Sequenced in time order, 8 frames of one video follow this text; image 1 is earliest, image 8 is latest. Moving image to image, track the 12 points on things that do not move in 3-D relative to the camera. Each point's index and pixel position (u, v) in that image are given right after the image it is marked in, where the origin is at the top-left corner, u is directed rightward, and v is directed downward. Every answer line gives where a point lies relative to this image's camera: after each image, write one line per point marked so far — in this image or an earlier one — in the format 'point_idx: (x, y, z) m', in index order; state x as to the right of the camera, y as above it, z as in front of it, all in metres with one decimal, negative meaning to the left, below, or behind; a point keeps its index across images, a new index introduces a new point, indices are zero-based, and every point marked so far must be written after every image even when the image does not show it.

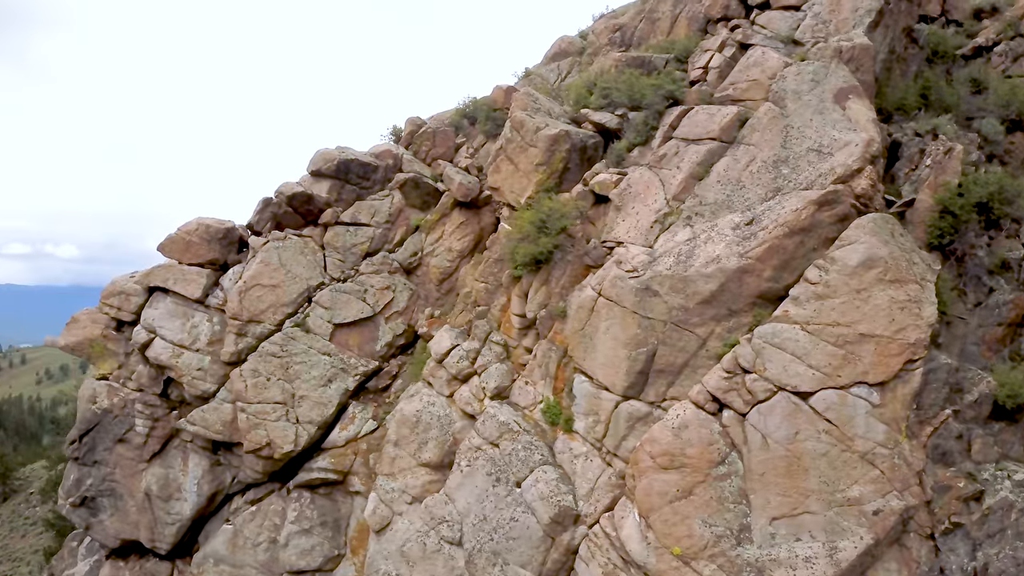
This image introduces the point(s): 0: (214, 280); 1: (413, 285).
0: (-4.8, +0.1, +13.5) m
1: (-1.8, 0.0, +13.9) m
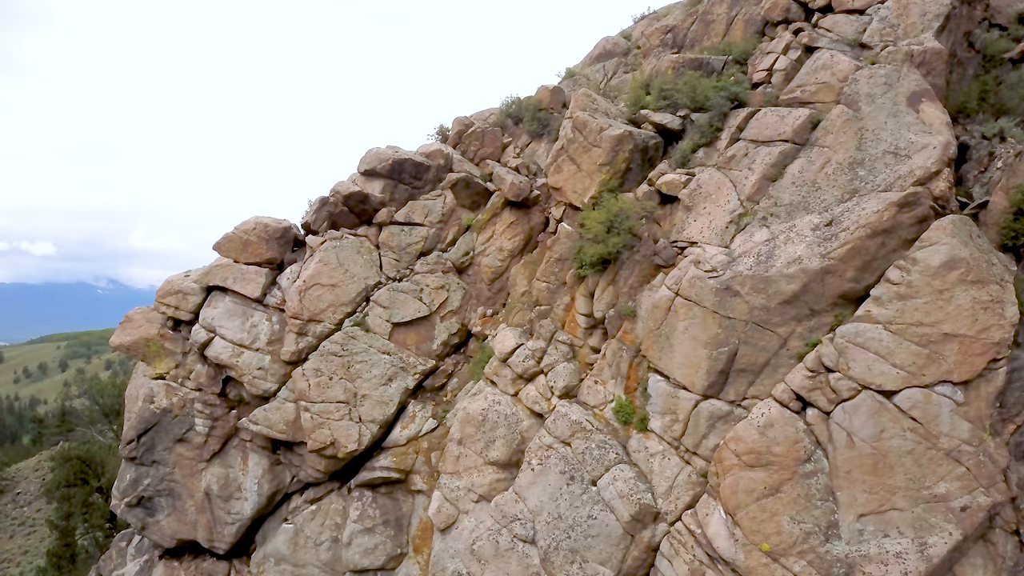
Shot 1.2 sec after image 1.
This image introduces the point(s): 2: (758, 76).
0: (-3.9, +0.1, +13.4) m
1: (-0.9, +0.1, +13.9) m
2: (+3.6, +3.1, +12.0) m
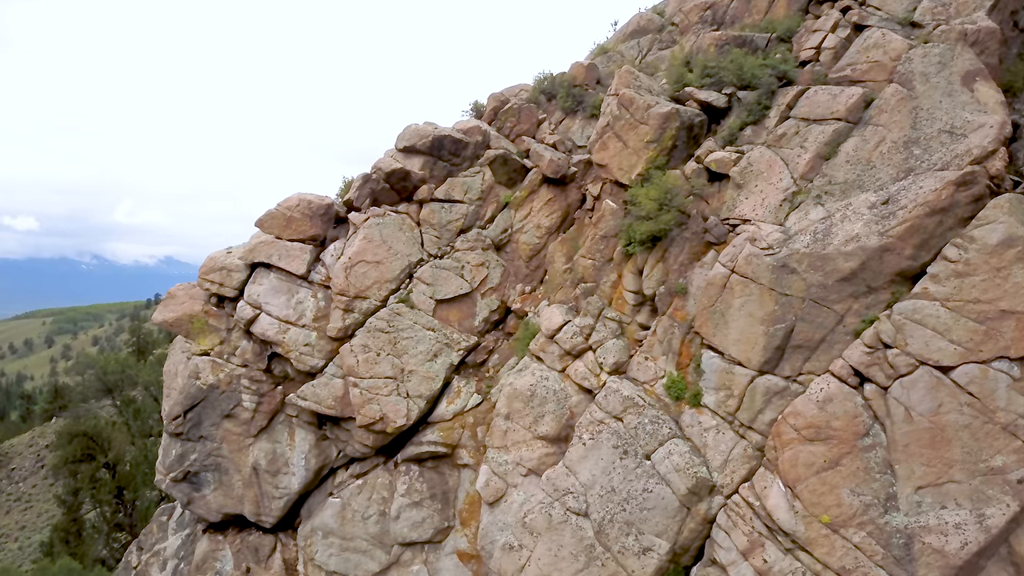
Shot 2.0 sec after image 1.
0: (-3.2, +0.5, +13.5) m
1: (-0.2, +0.4, +14.0) m
2: (+4.3, +3.5, +12.1) m
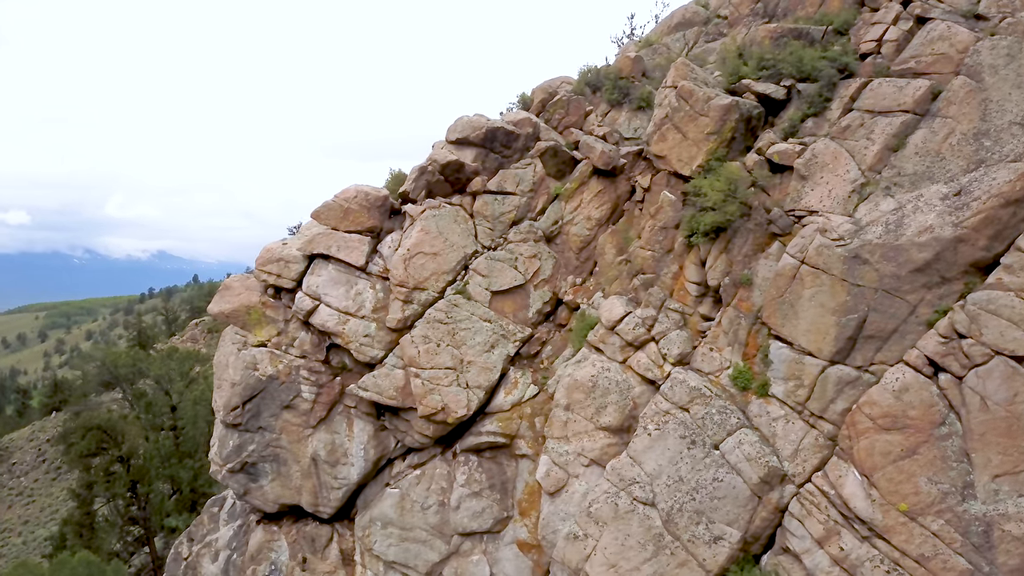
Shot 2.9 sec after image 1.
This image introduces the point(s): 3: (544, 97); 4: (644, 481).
0: (-2.3, +0.7, +13.5) m
1: (+0.7, +0.6, +14.0) m
2: (+5.2, +3.6, +12.2) m
3: (+0.7, +3.7, +16.1) m
4: (+1.8, -2.6, +11.2) m
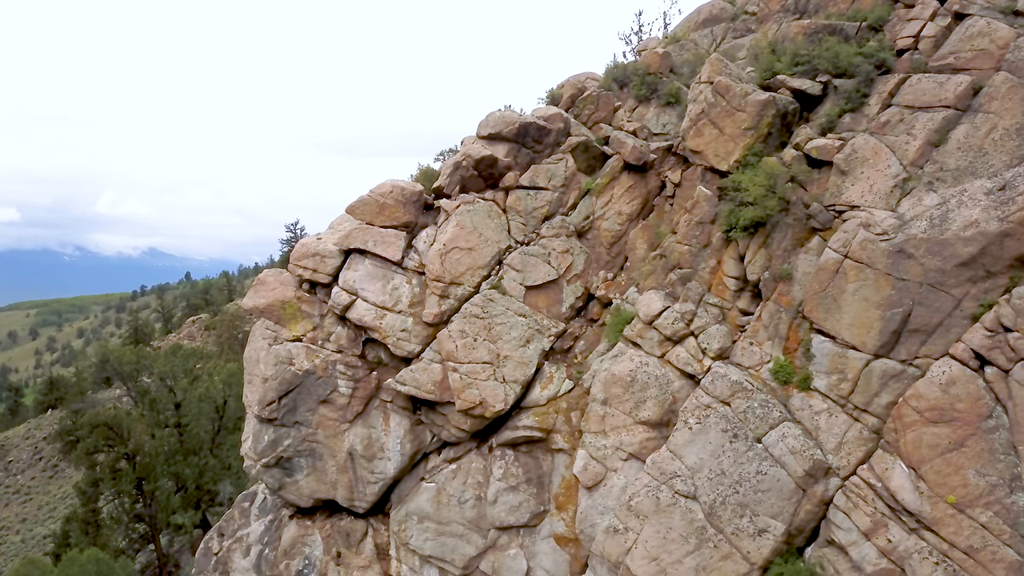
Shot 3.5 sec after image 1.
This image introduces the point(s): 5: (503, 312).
0: (-1.7, +0.7, +13.5) m
1: (+1.3, +0.7, +14.0) m
2: (+5.8, +3.7, +12.2) m
3: (+1.2, +3.8, +16.1) m
4: (+2.4, -2.6, +11.3) m
5: (-0.1, -0.4, +12.9) m
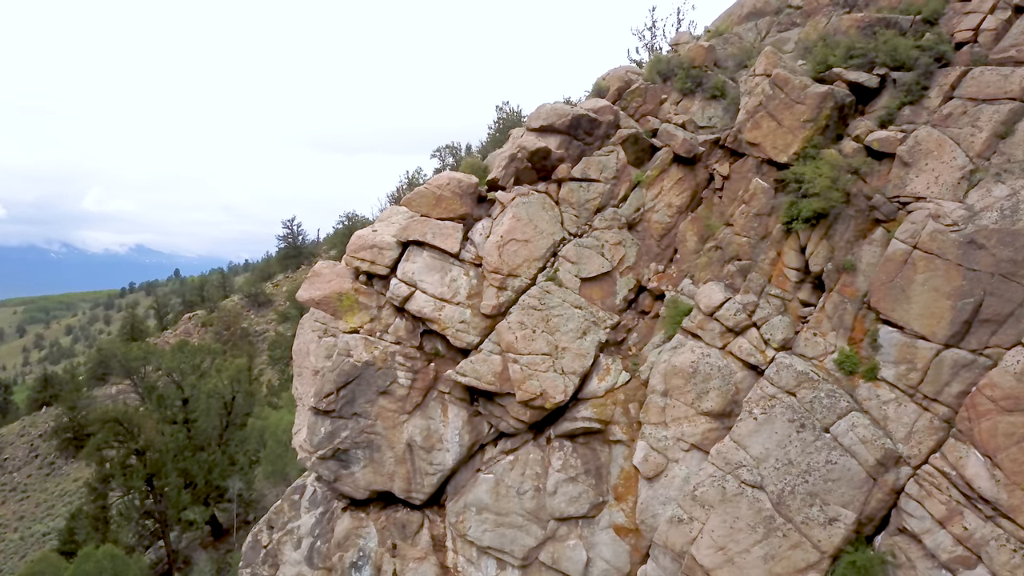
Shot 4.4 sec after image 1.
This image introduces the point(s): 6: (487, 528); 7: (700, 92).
0: (-0.8, +0.9, +13.5) m
1: (+2.2, +0.8, +14.1) m
2: (+6.7, +3.8, +12.3) m
3: (+2.1, +4.0, +16.1) m
4: (+3.3, -2.4, +11.3) m
5: (+0.8, -0.2, +12.9) m
6: (-0.4, -3.7, +12.8) m
7: (+3.5, +3.7, +15.3) m
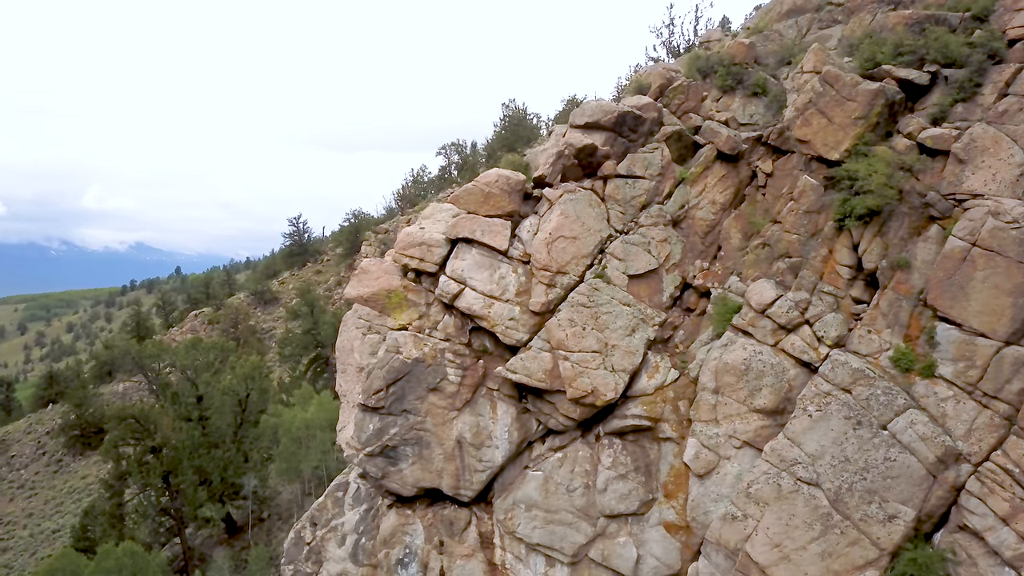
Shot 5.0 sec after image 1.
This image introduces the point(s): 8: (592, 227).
0: (0.0, +0.9, +13.5) m
1: (+2.9, +0.9, +14.1) m
2: (+7.5, +3.8, +12.3) m
3: (+2.8, +4.0, +16.1) m
4: (+4.1, -2.4, +11.3) m
5: (+1.5, -0.2, +12.9) m
6: (+0.4, -3.7, +12.8) m
7: (+4.3, +3.7, +15.3) m
8: (+1.3, +1.0, +13.4) m
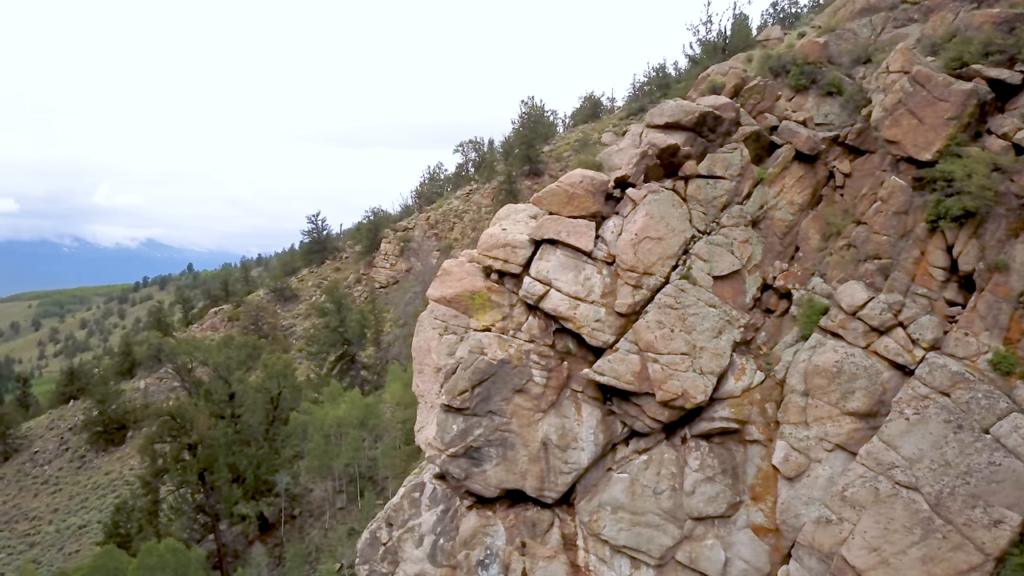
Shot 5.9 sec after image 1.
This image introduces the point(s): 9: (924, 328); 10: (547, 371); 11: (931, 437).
0: (+1.3, +0.9, +13.4) m
1: (+4.3, +0.8, +14.0) m
2: (+8.8, +3.8, +12.1) m
3: (+4.2, +4.0, +16.0) m
4: (+5.4, -2.4, +11.3) m
5: (+2.9, -0.2, +12.9) m
6: (+1.7, -3.7, +12.7) m
7: (+5.7, +3.7, +15.2) m
8: (+2.7, +1.0, +13.3) m
9: (+5.9, -0.6, +11.8) m
10: (+0.5, -1.3, +12.9) m
11: (+5.7, -2.0, +11.2) m
